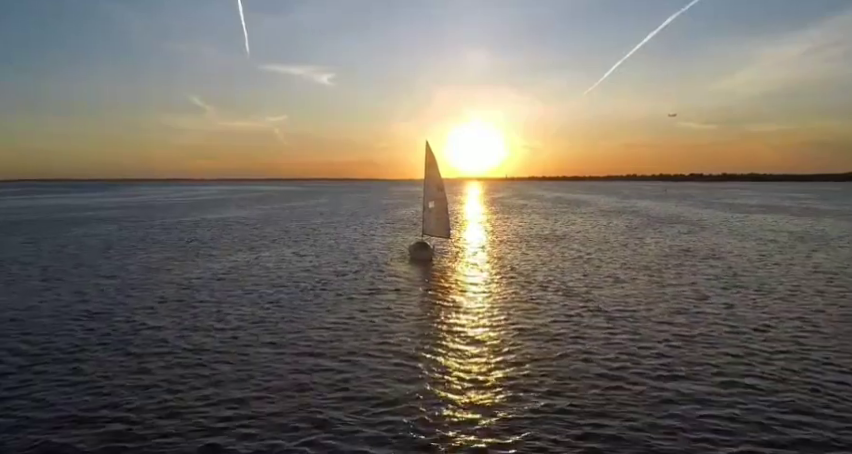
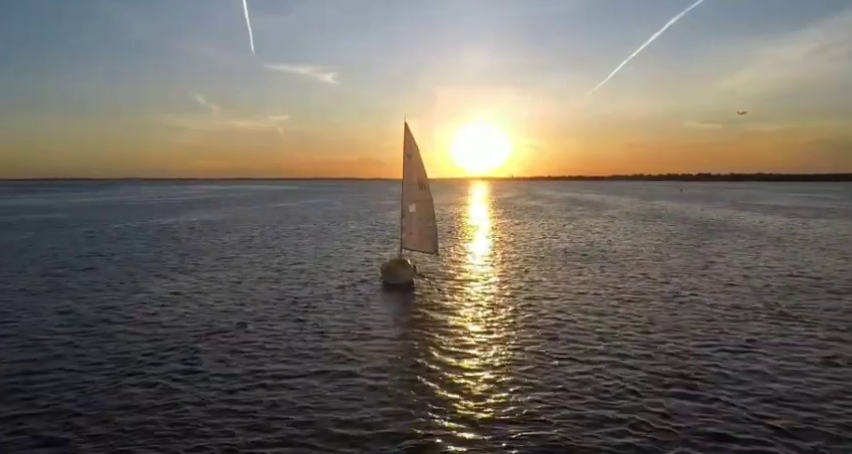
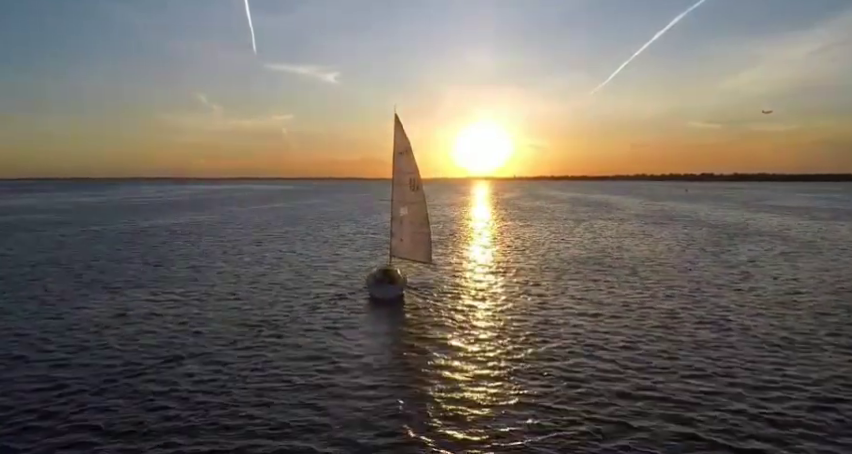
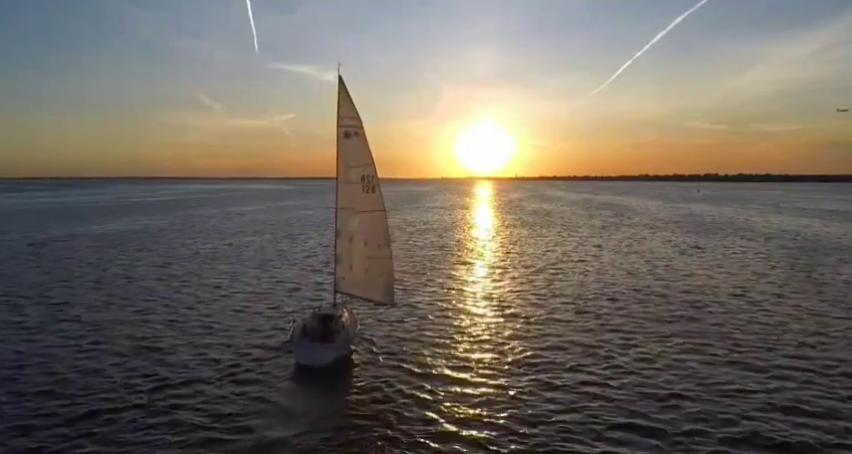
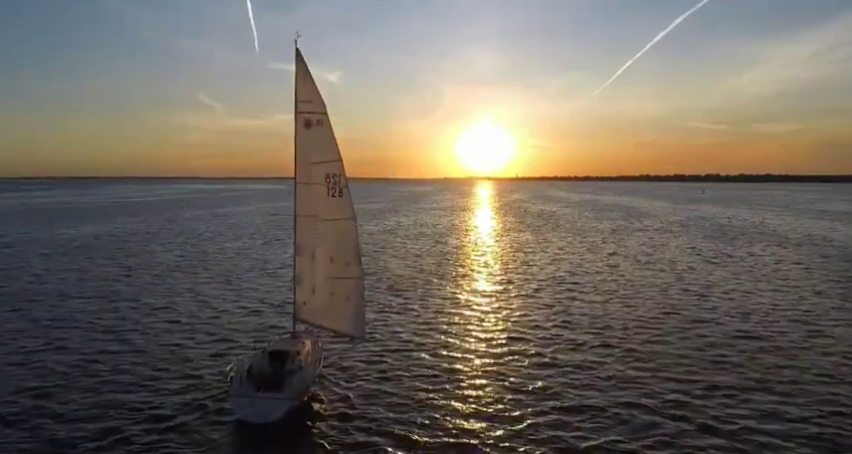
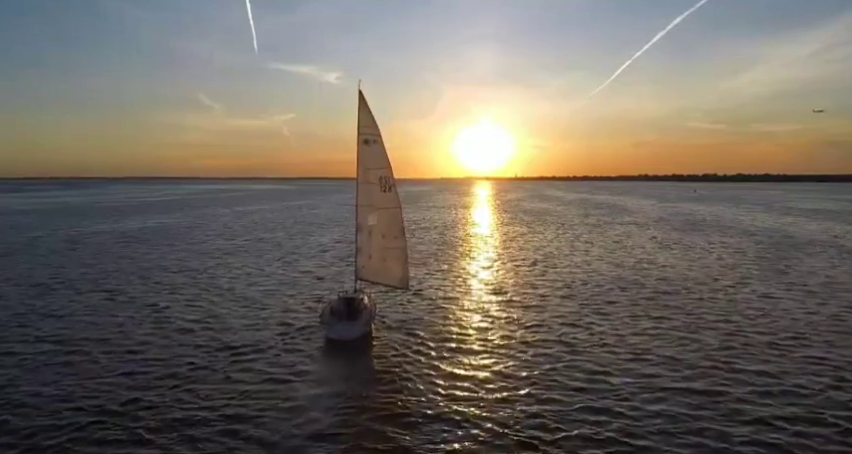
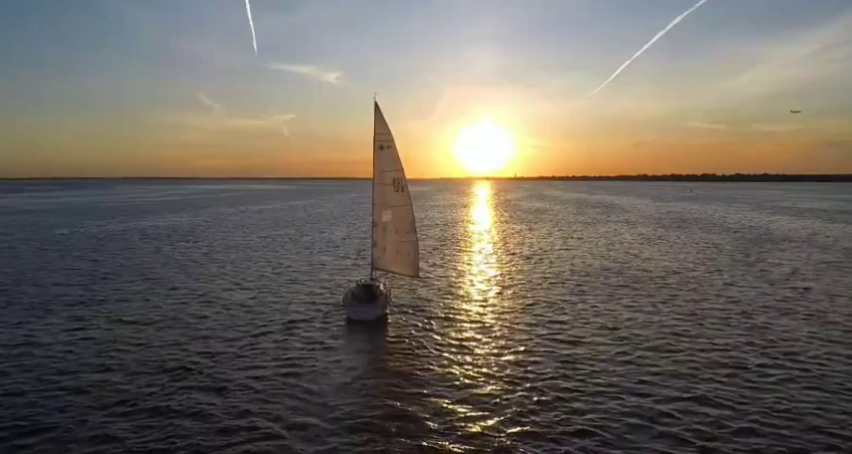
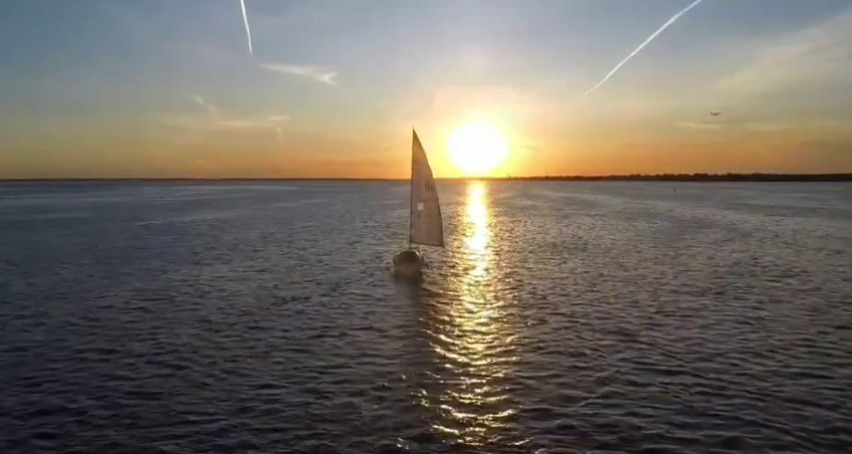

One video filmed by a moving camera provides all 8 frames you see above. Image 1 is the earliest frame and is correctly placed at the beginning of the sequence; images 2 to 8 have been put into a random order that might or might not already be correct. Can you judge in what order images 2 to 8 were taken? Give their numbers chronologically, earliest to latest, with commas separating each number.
8, 2, 3, 7, 6, 4, 5
